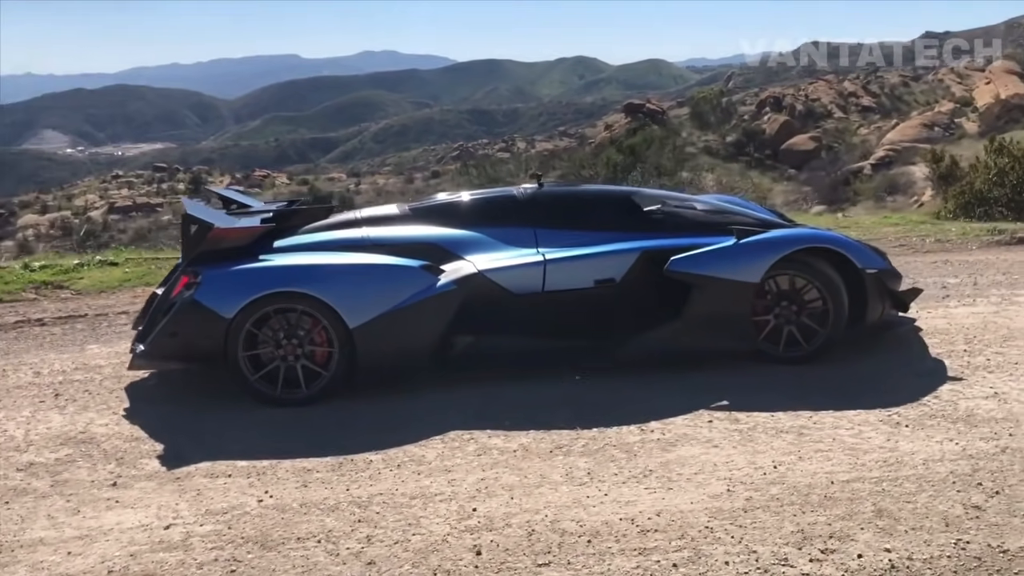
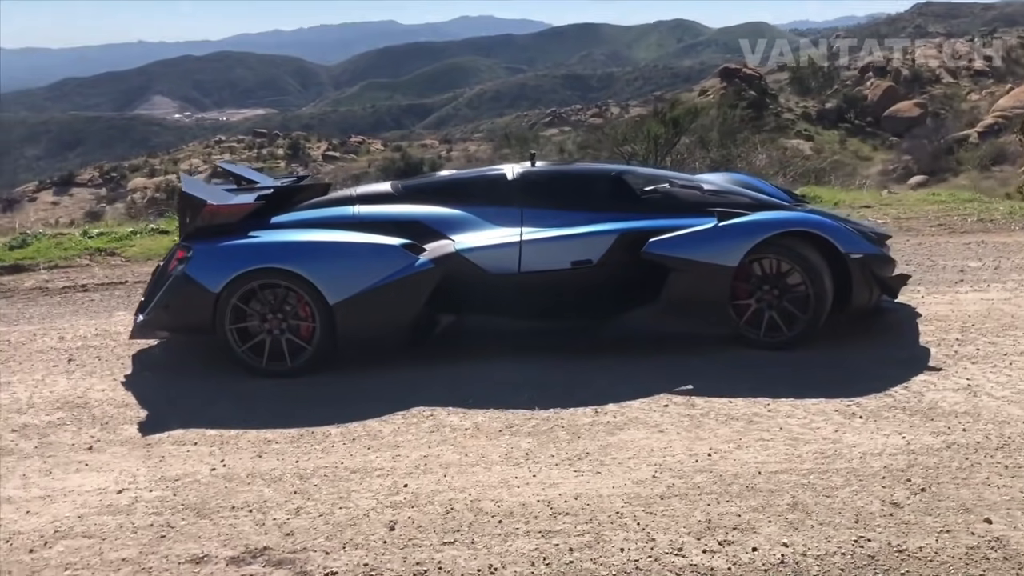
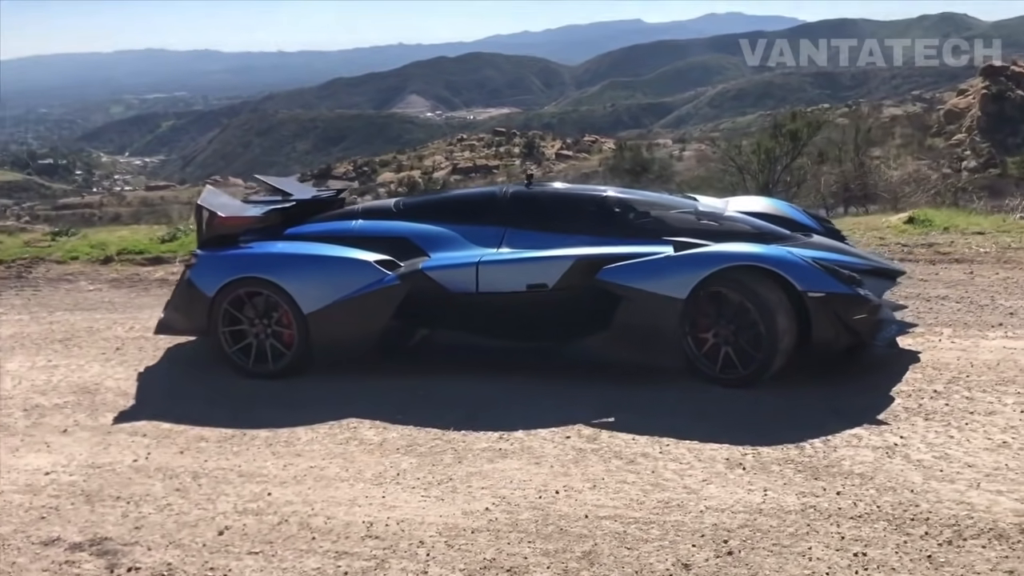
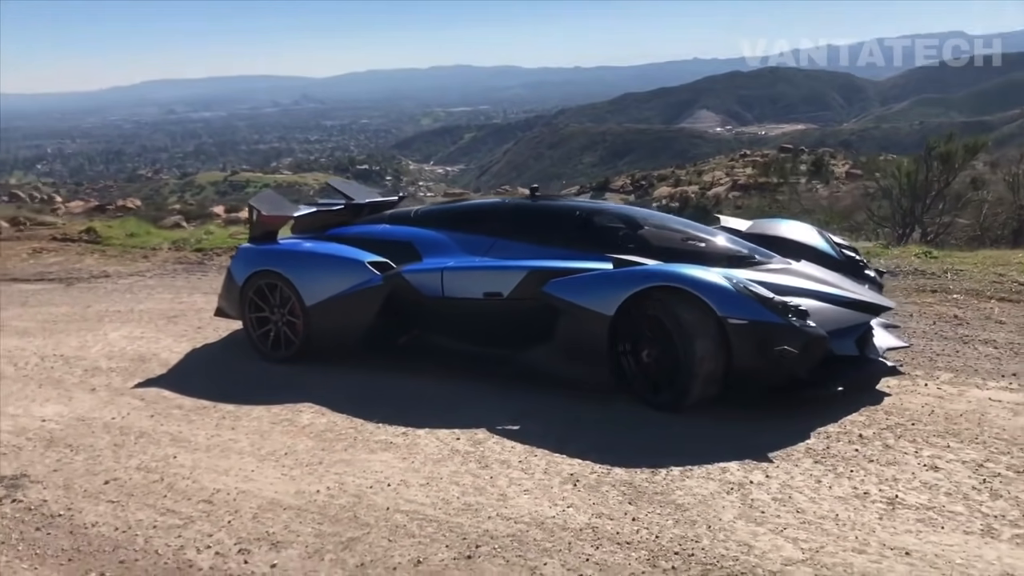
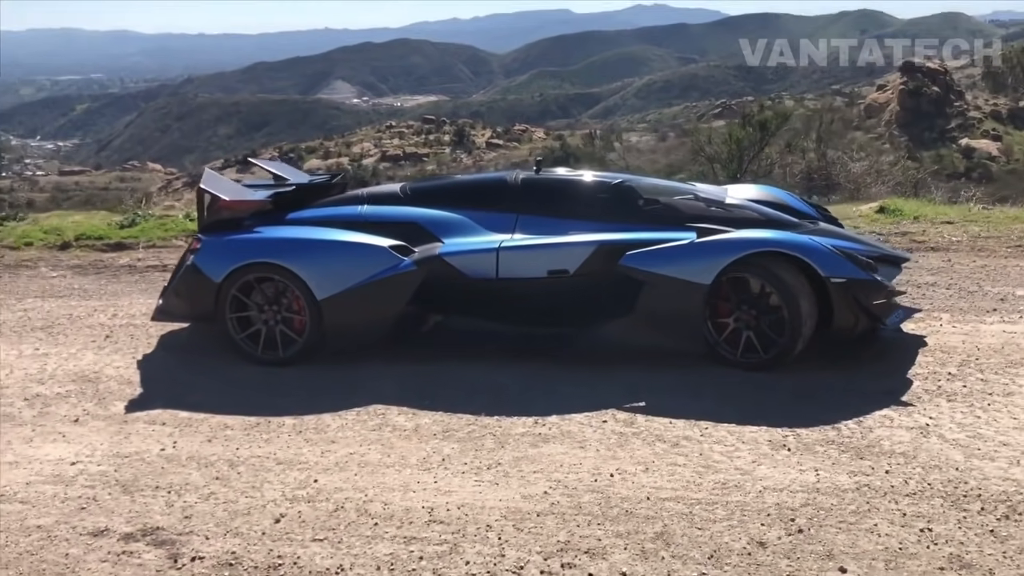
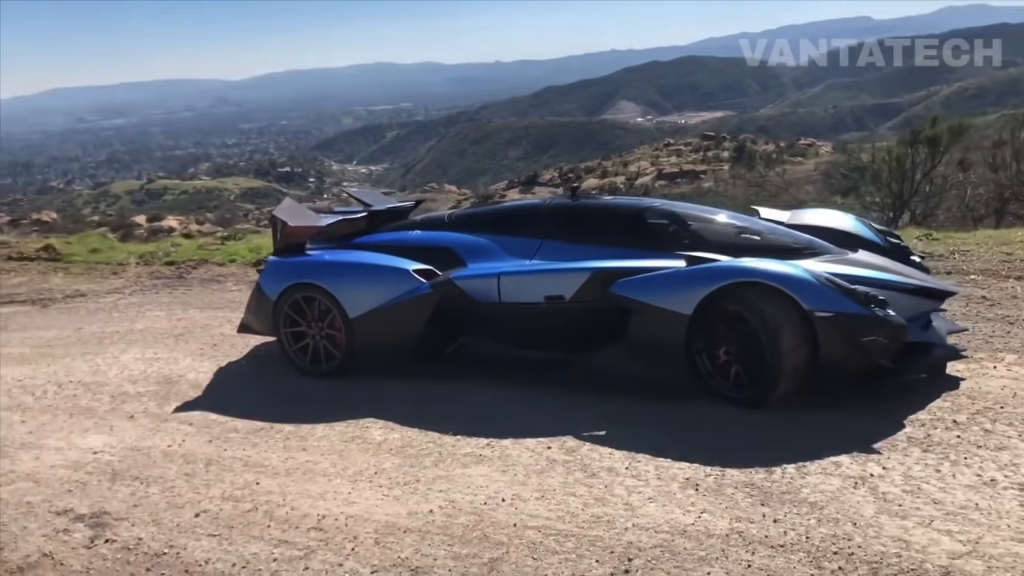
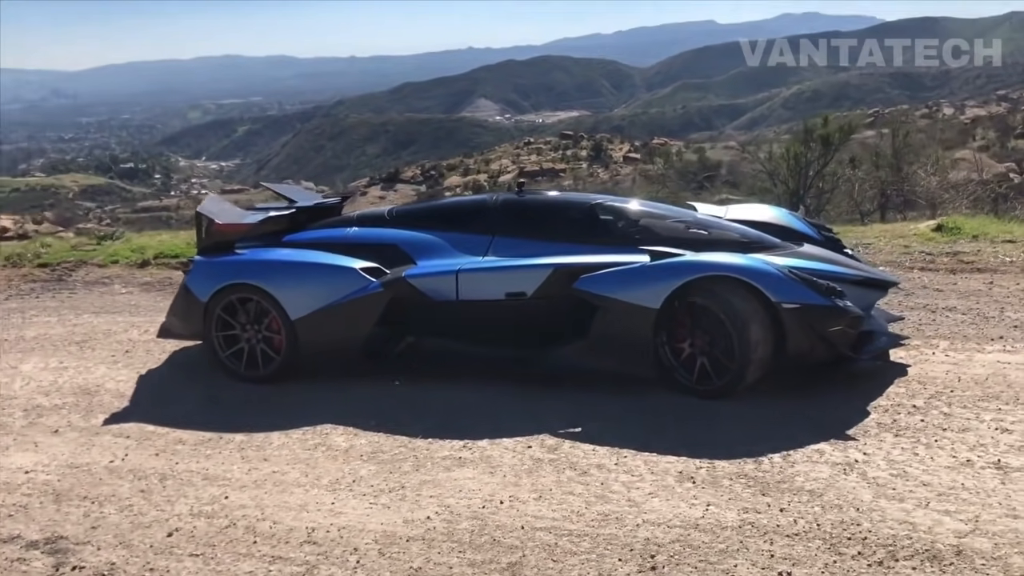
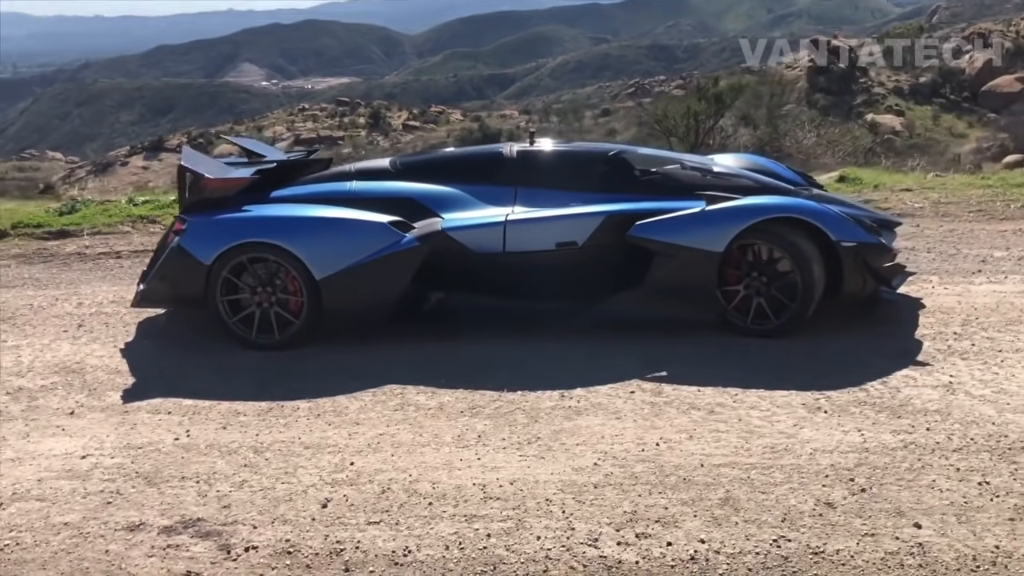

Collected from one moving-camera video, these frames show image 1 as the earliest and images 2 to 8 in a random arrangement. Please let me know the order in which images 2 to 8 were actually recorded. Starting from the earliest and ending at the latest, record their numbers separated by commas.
2, 8, 5, 3, 7, 6, 4
